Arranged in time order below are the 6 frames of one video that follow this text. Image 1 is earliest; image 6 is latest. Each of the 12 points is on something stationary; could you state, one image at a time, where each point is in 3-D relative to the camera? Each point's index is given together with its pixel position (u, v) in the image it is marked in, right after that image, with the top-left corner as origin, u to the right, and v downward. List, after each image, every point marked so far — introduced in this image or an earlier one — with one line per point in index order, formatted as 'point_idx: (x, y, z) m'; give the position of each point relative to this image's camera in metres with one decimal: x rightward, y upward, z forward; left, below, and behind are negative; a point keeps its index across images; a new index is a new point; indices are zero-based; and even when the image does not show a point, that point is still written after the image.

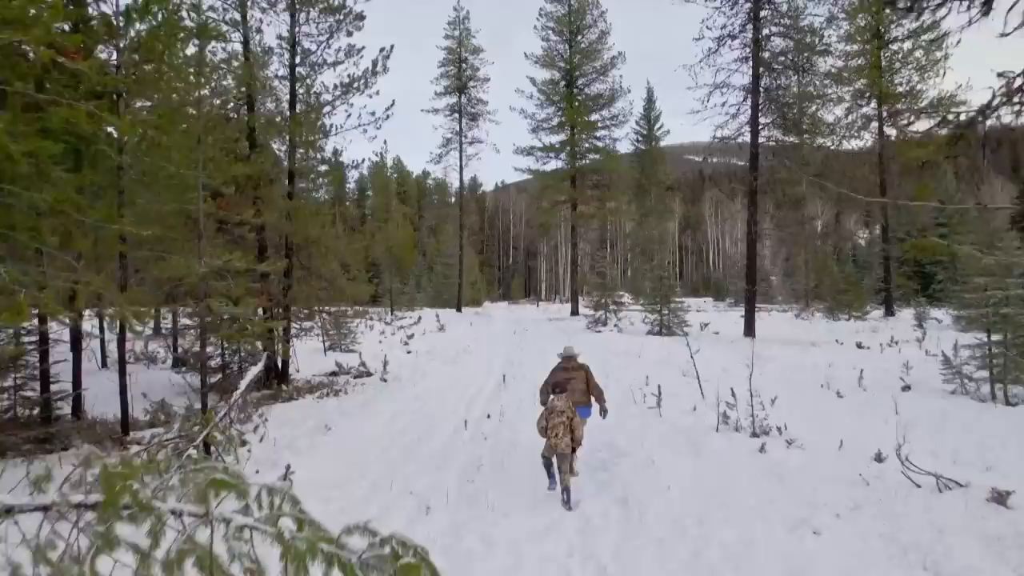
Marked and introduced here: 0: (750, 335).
0: (+6.5, -1.3, +17.0) m
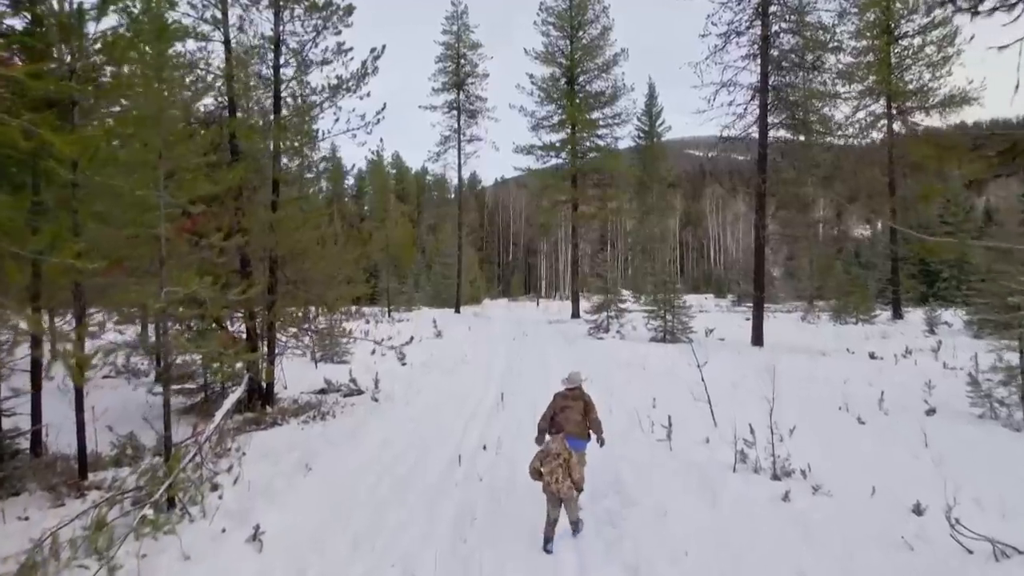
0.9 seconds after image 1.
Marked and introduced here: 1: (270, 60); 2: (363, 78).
0: (+6.5, -1.5, +16.4) m
1: (-3.8, +3.6, +9.8) m
2: (-2.5, +3.5, +10.3) m
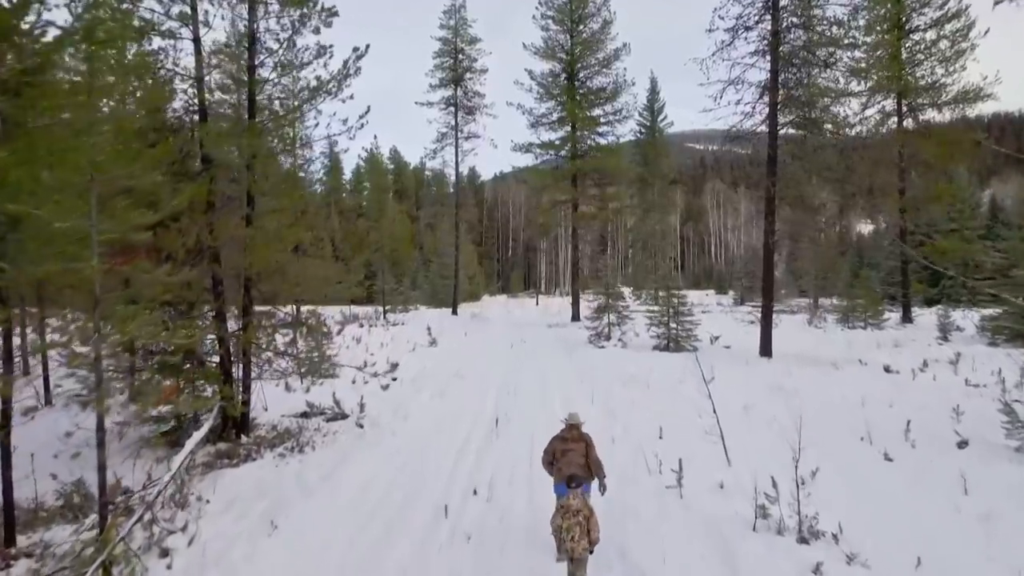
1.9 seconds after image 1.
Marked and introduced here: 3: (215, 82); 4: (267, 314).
0: (+6.4, -1.7, +15.7) m
1: (-3.9, +3.3, +9.0) m
2: (-2.6, +3.2, +9.5) m
3: (-4.2, +2.9, +8.8) m
4: (-3.6, -0.4, +9.2) m
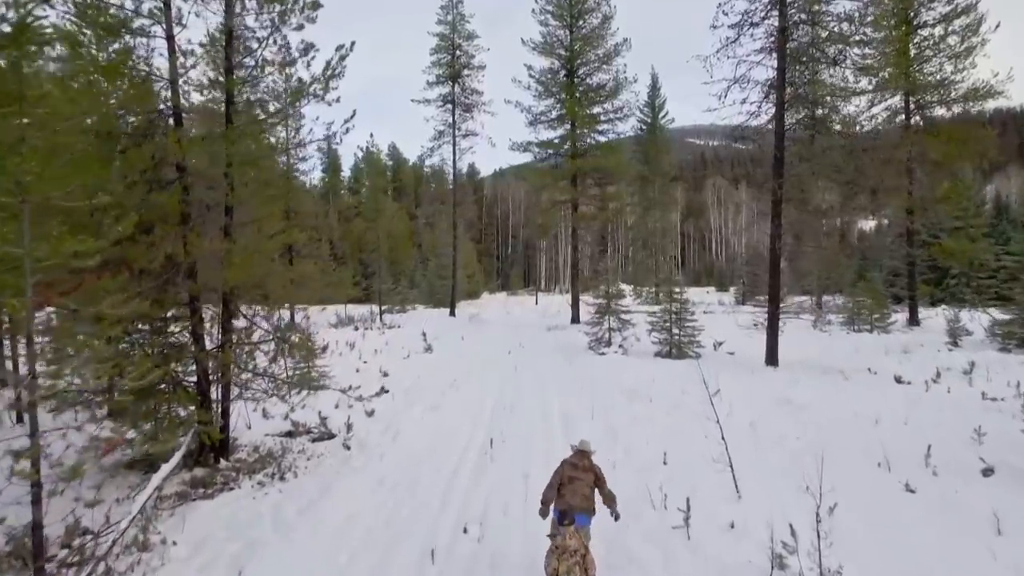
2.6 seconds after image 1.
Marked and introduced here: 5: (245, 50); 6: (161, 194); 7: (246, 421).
0: (+6.3, -1.8, +15.2) m
1: (-4.0, +3.1, +8.5) m
2: (-2.6, +3.0, +9.0) m
3: (-4.3, +2.7, +8.3) m
4: (-3.7, -0.6, +8.7) m
5: (-3.7, +3.3, +8.7) m
6: (-4.4, +1.2, +7.8) m
7: (-4.2, -2.1, +9.8) m
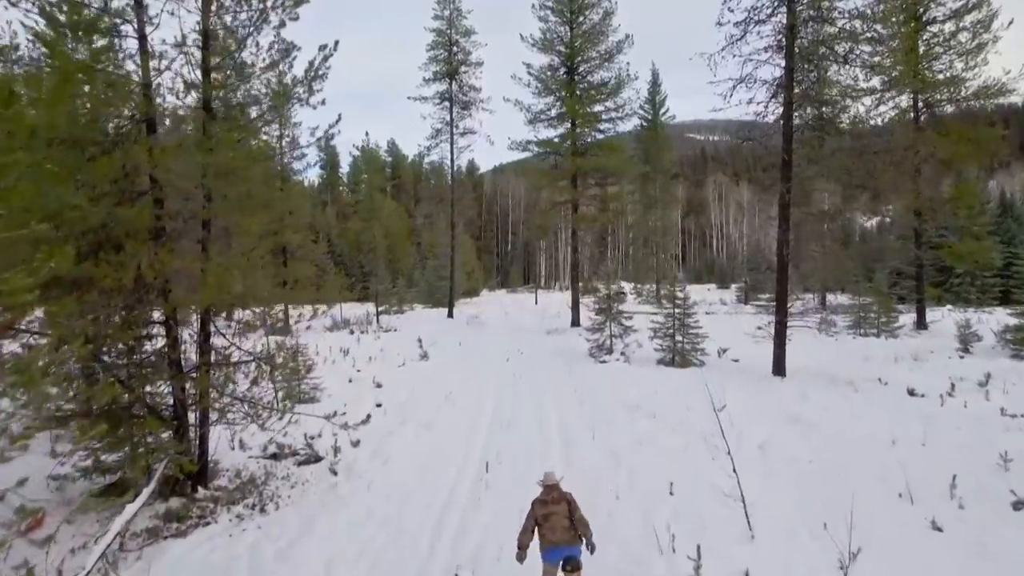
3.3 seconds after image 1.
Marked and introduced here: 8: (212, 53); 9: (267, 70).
0: (+6.3, -2.0, +14.6) m
1: (-4.0, +2.9, +7.9) m
2: (-2.7, +2.8, +8.4) m
3: (-4.4, +2.5, +7.7) m
4: (-3.7, -0.8, +8.2) m
5: (-3.8, +3.1, +8.1) m
6: (-4.5, +1.0, +7.3) m
7: (-4.2, -2.3, +9.3) m
8: (-3.9, +3.1, +8.1) m
9: (-3.3, +3.0, +8.5) m
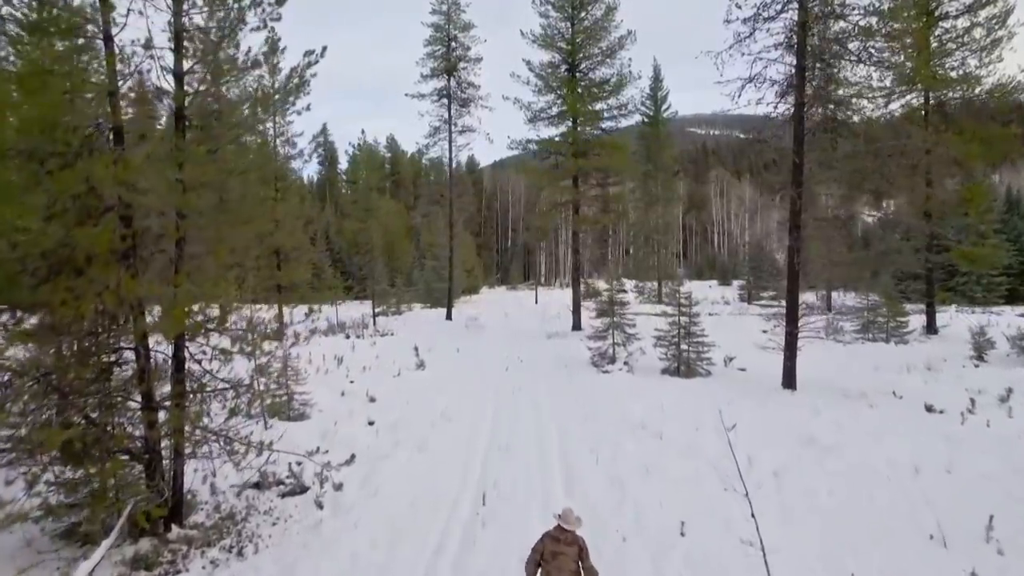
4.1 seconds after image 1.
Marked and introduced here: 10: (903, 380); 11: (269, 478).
0: (+6.3, -2.2, +14.1) m
1: (-4.0, +2.6, +7.3) m
2: (-2.7, +2.5, +7.8) m
3: (-4.4, +2.2, +7.1) m
4: (-3.8, -1.1, +7.6) m
5: (-3.8, +2.8, +7.5) m
6: (-4.5, +0.7, +6.7) m
7: (-4.3, -2.6, +8.7) m
8: (-3.9, +2.8, +7.5) m
9: (-3.4, +2.7, +7.8) m
10: (+9.6, -2.2, +15.2) m
11: (-3.4, -2.6, +8.7) m
